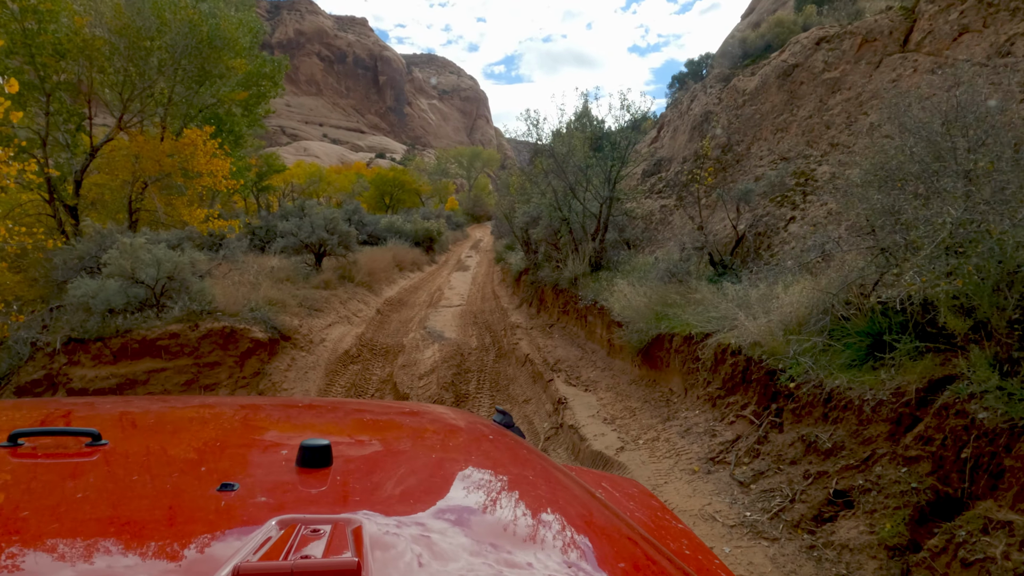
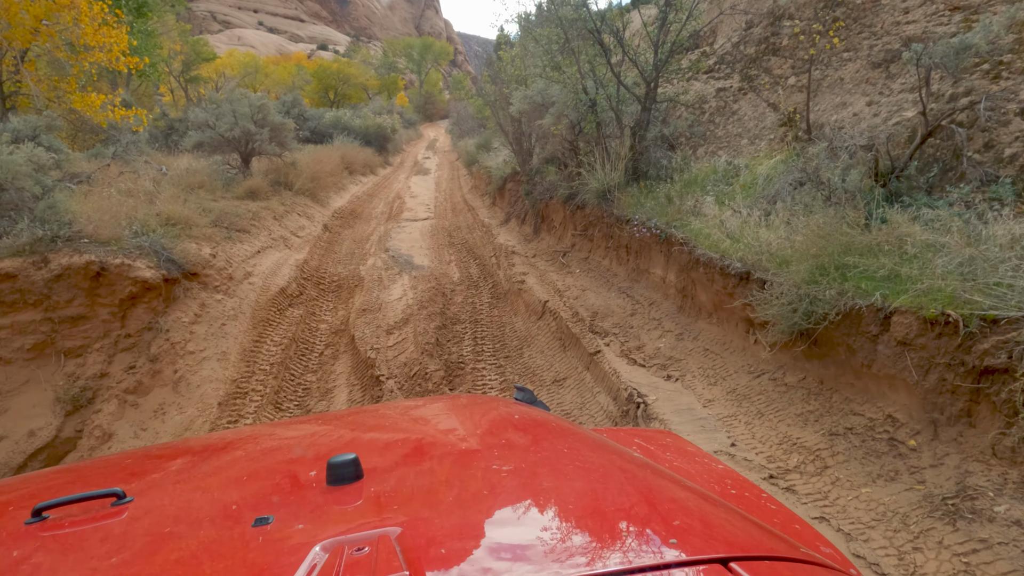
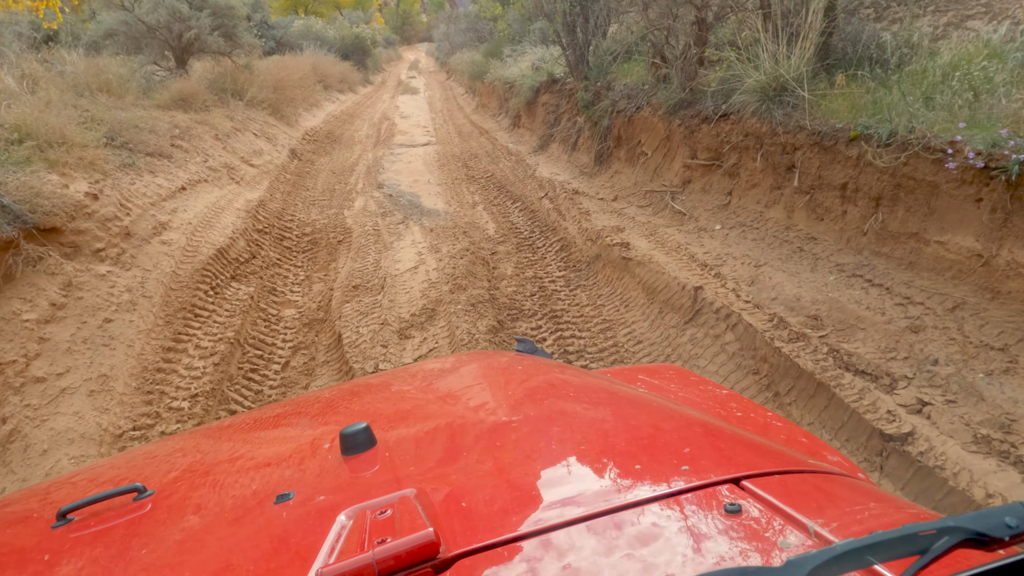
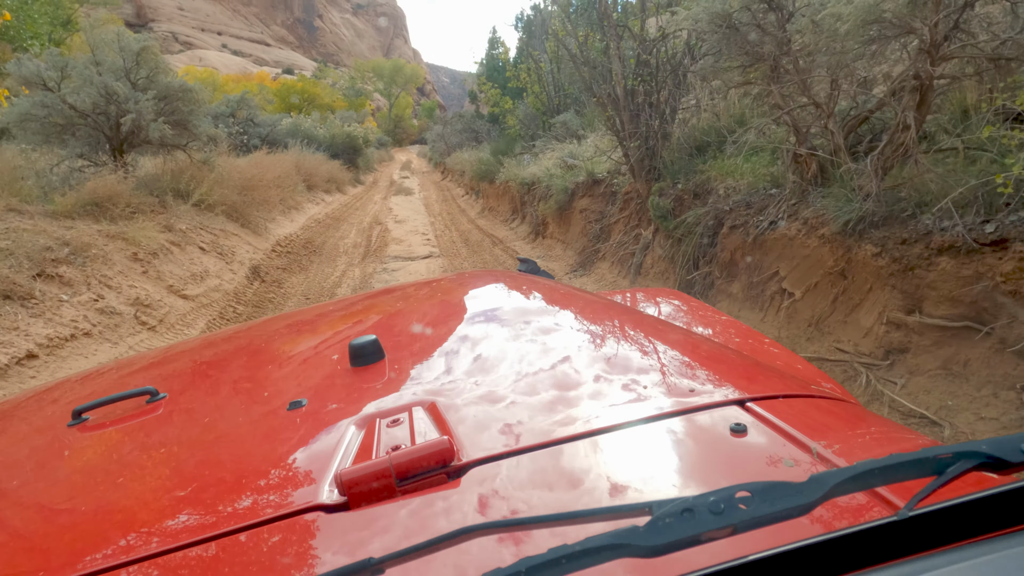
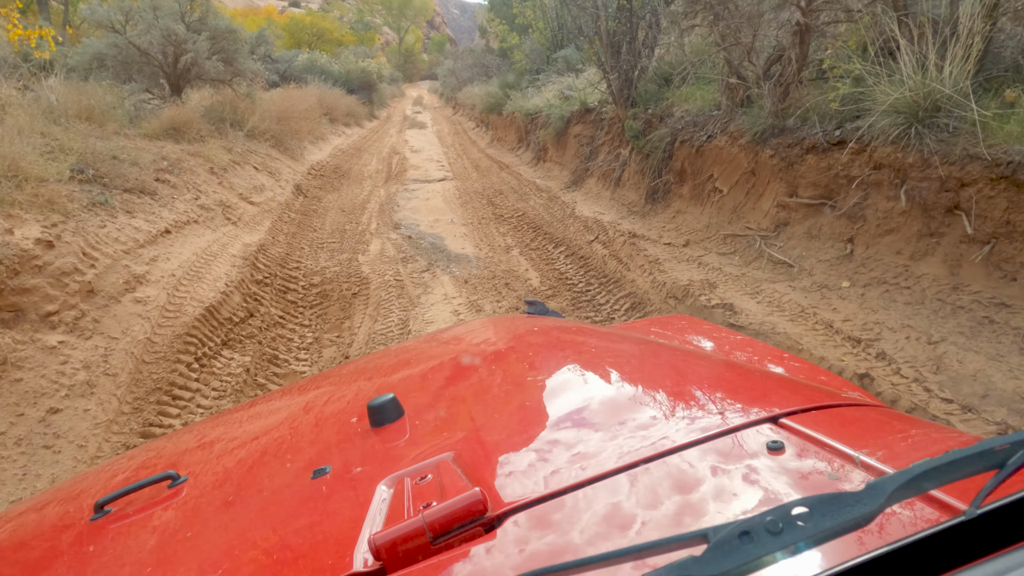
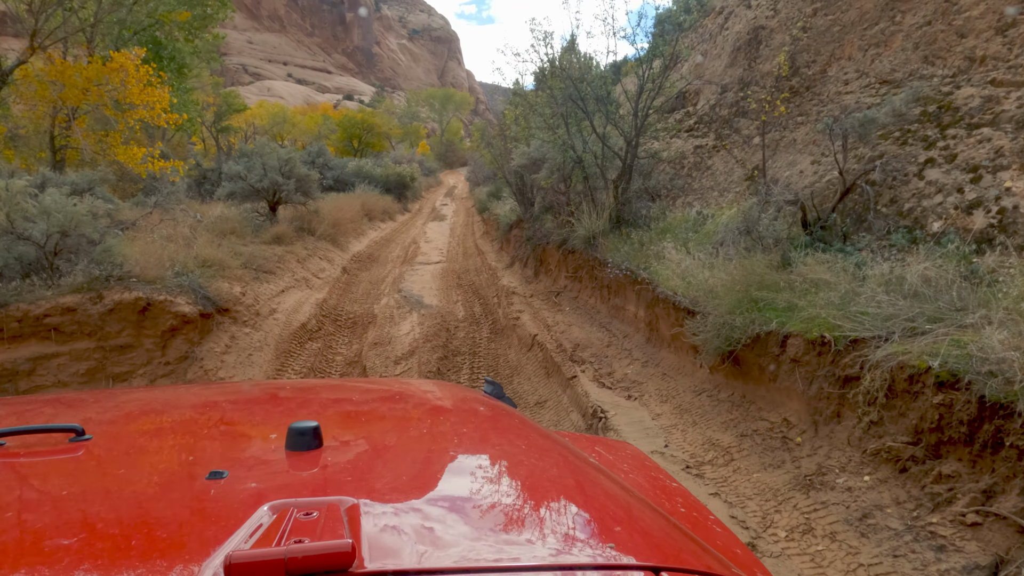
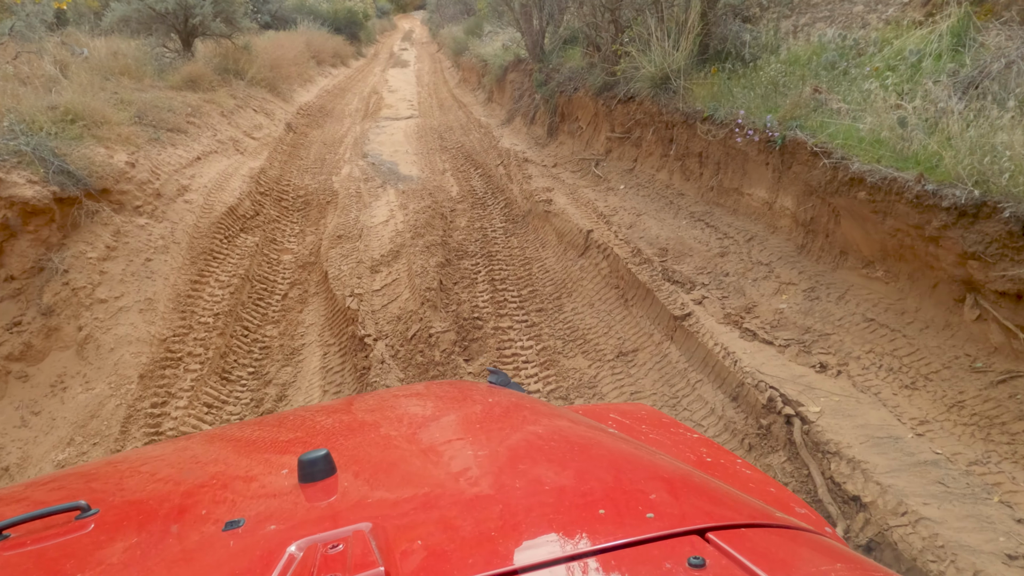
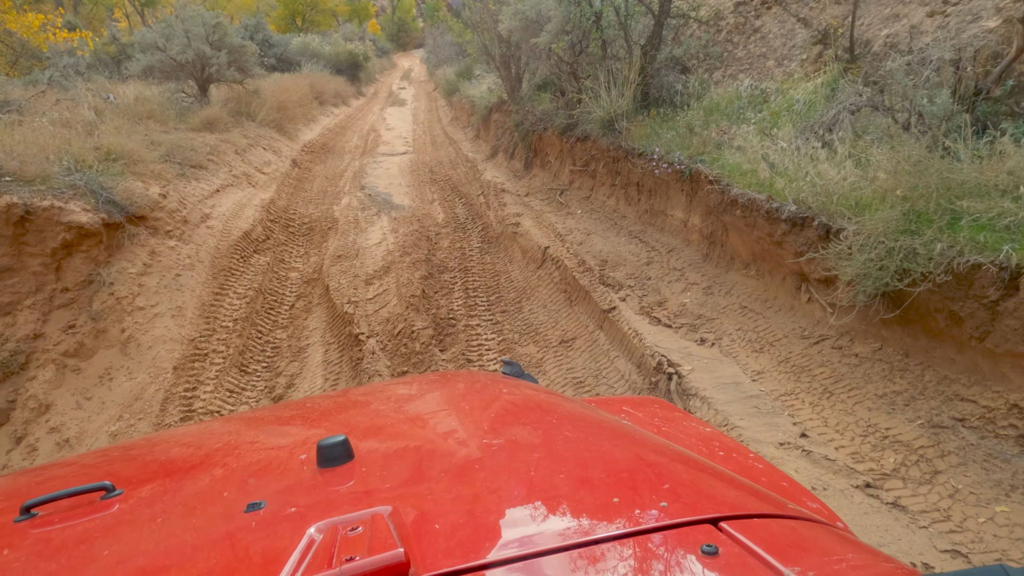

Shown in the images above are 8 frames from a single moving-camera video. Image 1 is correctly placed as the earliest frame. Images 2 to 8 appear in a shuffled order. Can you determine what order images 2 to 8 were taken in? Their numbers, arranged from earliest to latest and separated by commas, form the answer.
6, 2, 8, 7, 3, 5, 4
